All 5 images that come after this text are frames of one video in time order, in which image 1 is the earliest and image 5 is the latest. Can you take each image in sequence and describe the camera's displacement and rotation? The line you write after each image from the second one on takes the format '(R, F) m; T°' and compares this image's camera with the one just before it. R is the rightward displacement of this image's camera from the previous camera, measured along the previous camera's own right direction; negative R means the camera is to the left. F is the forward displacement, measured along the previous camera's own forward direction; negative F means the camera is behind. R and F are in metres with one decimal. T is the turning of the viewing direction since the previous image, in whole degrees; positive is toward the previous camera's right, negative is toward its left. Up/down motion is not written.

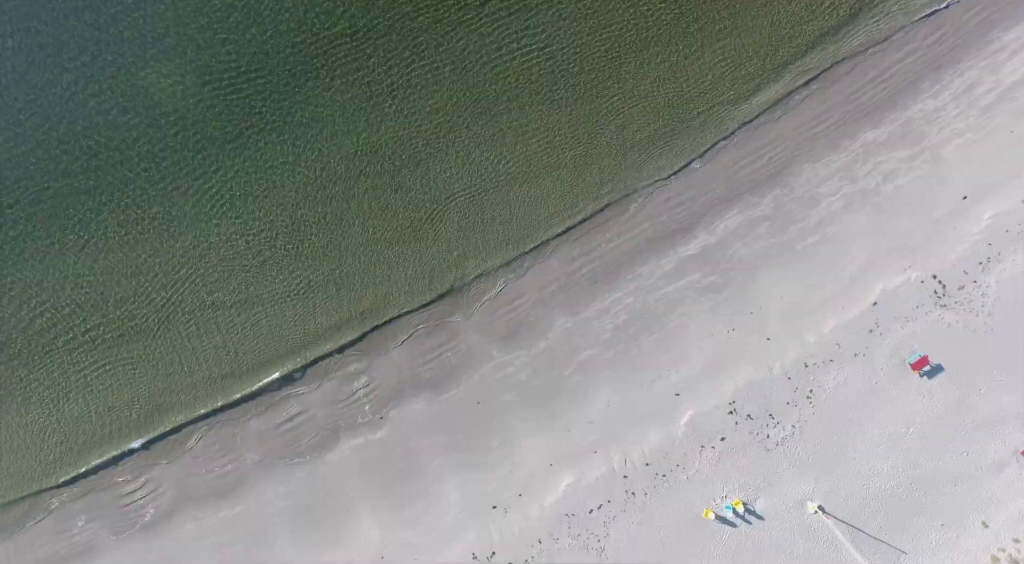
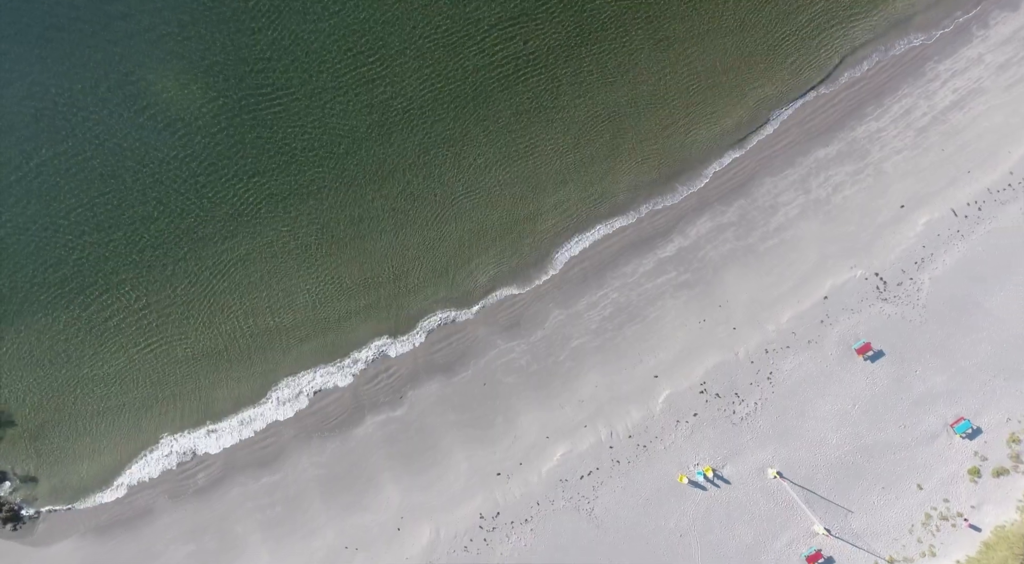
(-2.6, -4.2) m; +4°
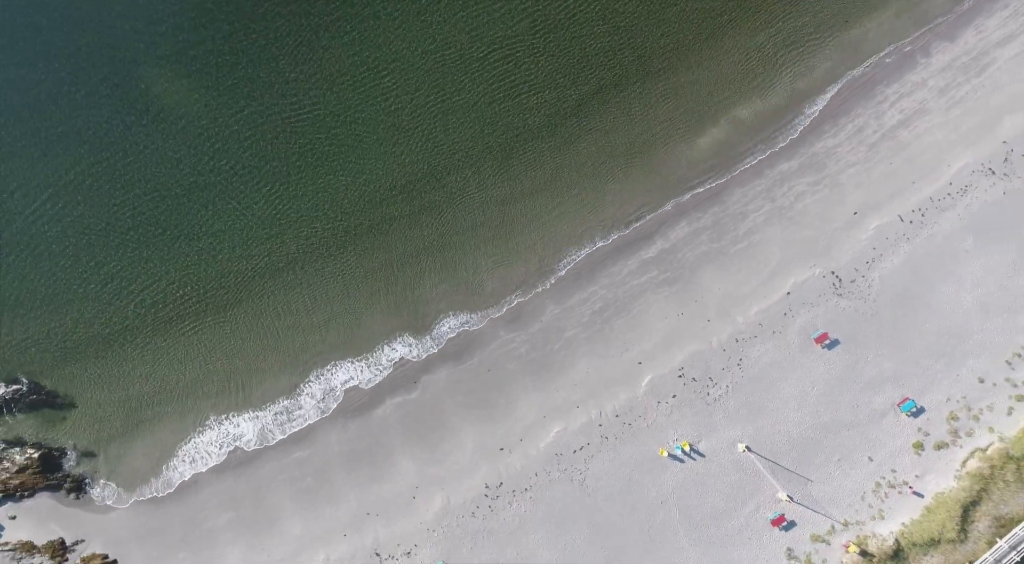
(-0.5, -5.3) m; +1°
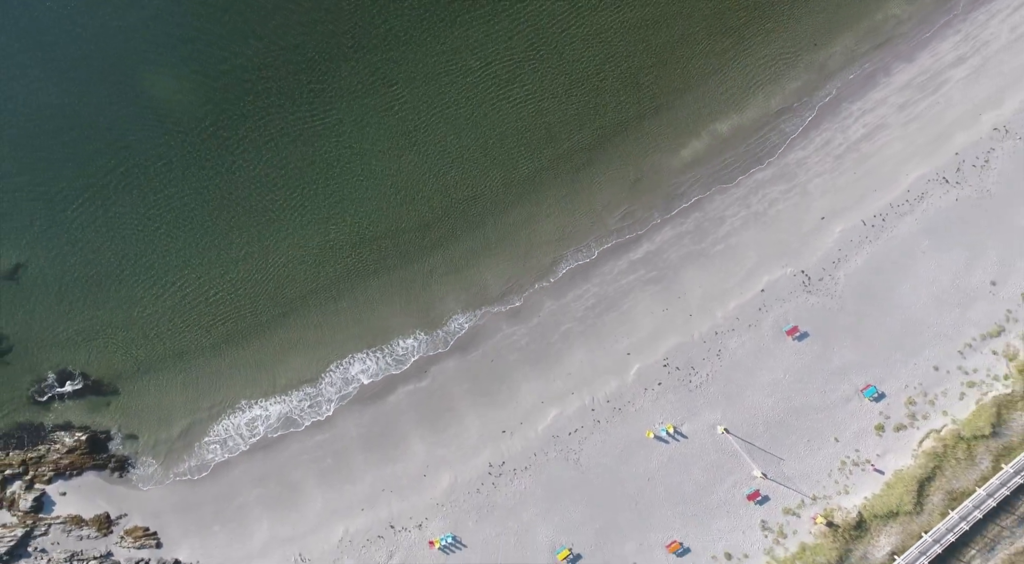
(-0.4, -4.7) m; 0°
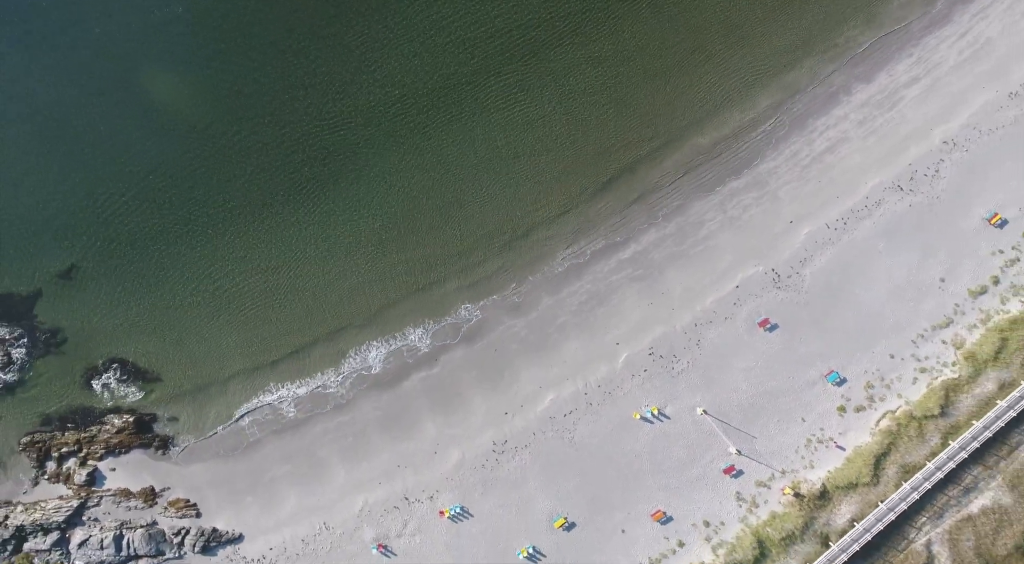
(-0.5, -5.7) m; 0°
